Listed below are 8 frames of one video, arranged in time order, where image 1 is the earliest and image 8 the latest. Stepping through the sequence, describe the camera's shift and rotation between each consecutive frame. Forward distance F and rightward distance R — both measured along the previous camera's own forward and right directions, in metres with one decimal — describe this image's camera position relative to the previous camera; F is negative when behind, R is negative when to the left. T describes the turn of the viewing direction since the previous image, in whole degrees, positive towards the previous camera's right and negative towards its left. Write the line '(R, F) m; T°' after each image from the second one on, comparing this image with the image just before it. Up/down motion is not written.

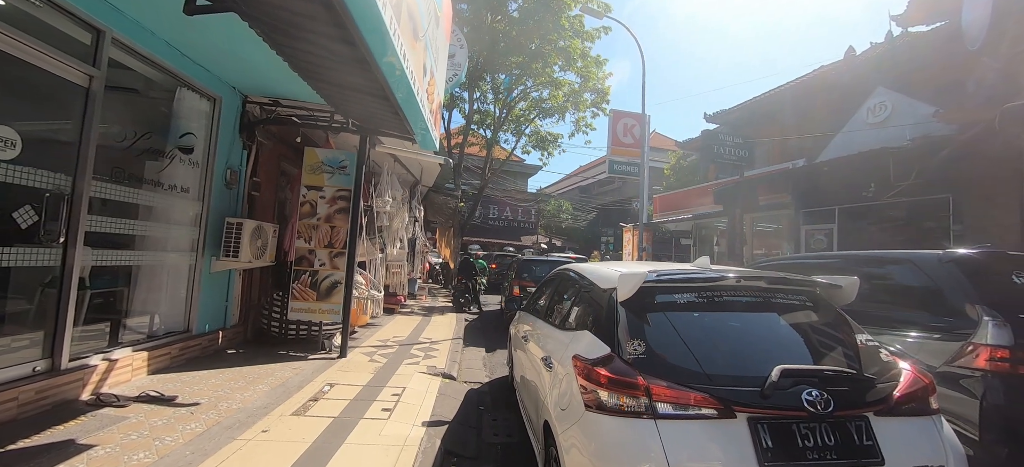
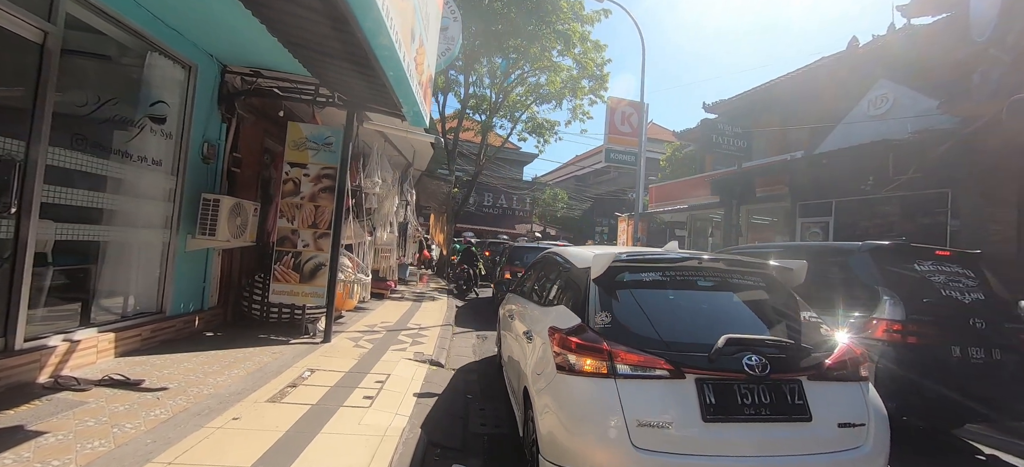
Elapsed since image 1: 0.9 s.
(0.0, +0.2) m; +1°
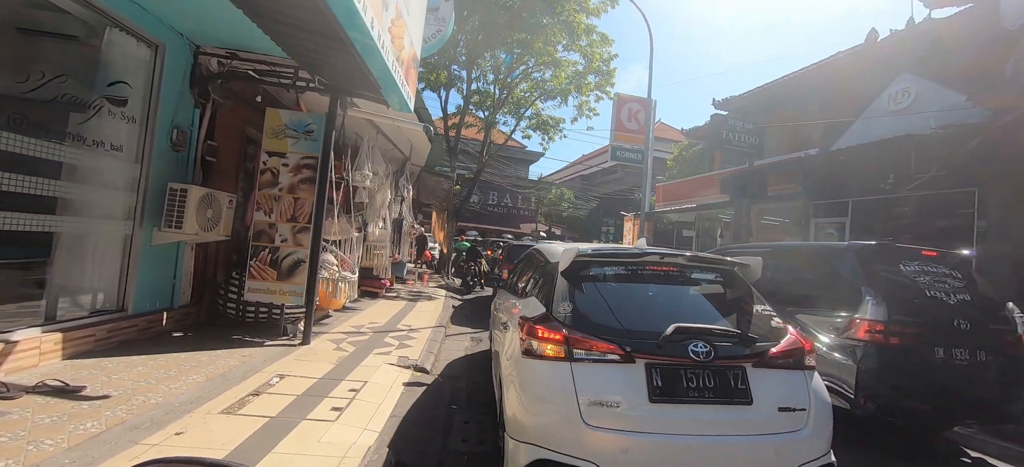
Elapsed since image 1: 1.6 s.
(+0.1, +0.4) m; -1°
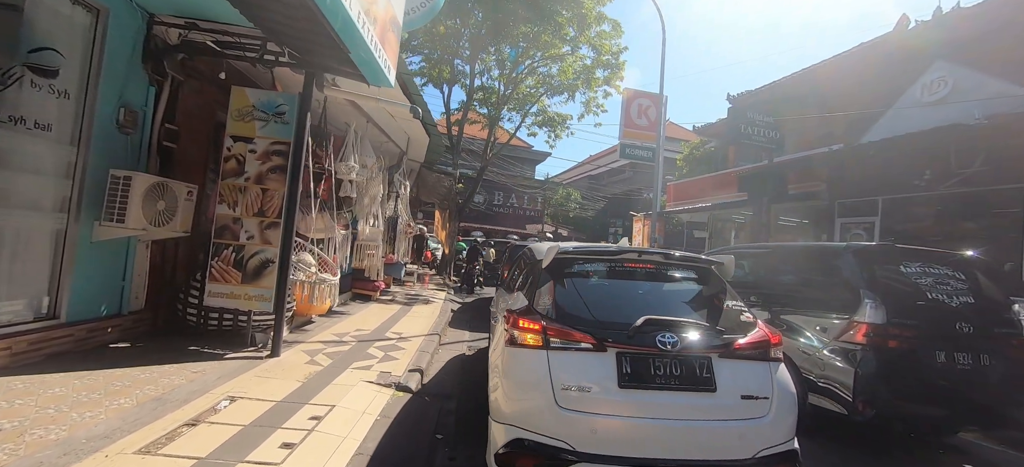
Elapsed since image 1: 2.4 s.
(+0.1, +0.6) m; -1°
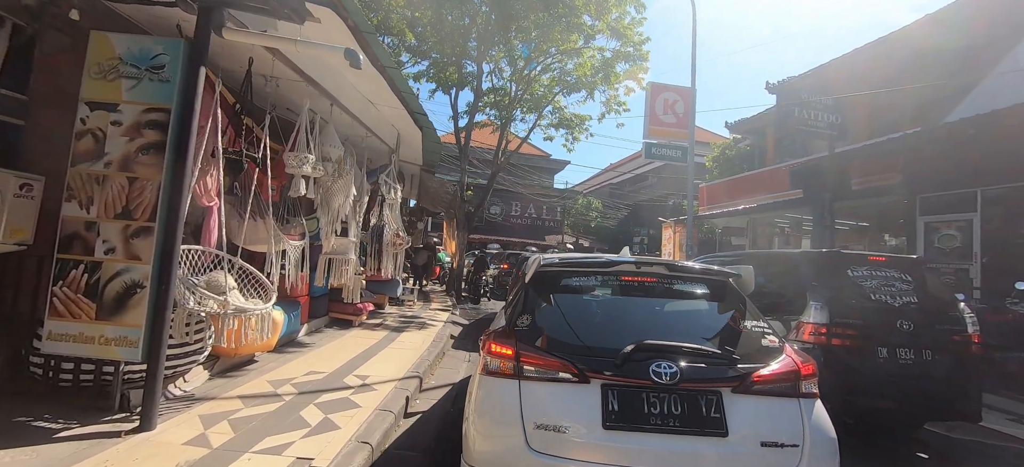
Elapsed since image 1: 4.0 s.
(+0.2, +1.4) m; -3°
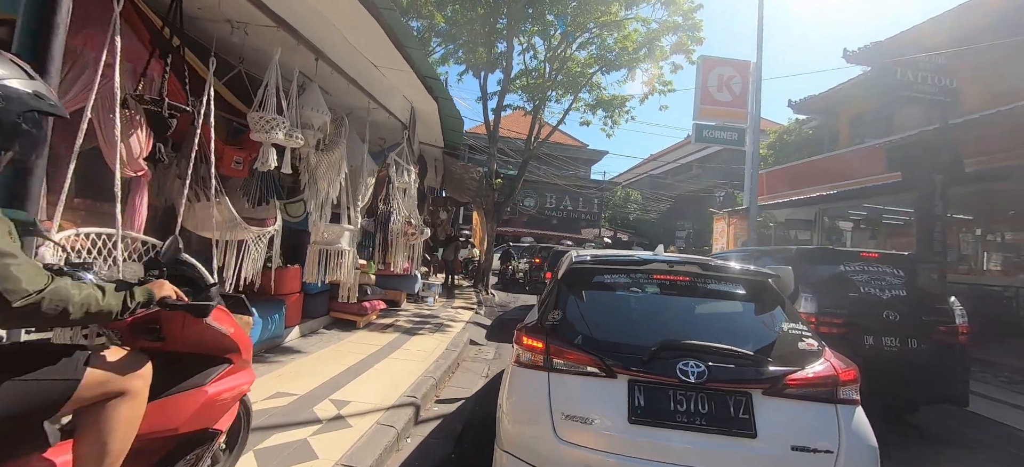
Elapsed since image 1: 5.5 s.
(+0.1, +1.1) m; -5°
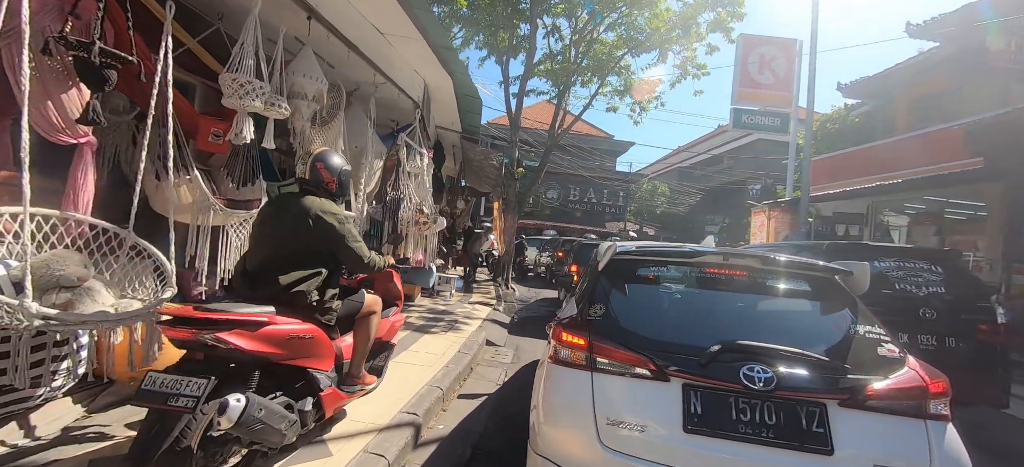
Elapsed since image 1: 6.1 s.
(0.0, +0.6) m; -3°
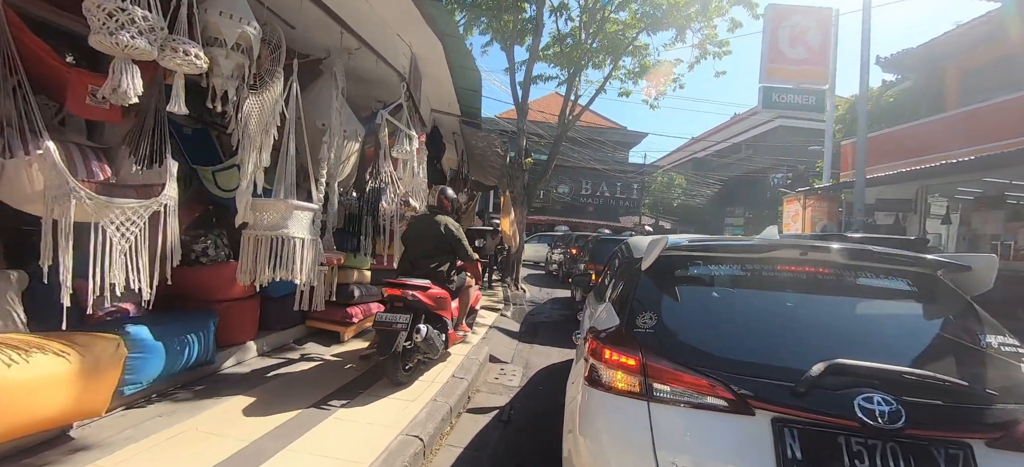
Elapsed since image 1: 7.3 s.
(+0.1, +0.9) m; -2°
